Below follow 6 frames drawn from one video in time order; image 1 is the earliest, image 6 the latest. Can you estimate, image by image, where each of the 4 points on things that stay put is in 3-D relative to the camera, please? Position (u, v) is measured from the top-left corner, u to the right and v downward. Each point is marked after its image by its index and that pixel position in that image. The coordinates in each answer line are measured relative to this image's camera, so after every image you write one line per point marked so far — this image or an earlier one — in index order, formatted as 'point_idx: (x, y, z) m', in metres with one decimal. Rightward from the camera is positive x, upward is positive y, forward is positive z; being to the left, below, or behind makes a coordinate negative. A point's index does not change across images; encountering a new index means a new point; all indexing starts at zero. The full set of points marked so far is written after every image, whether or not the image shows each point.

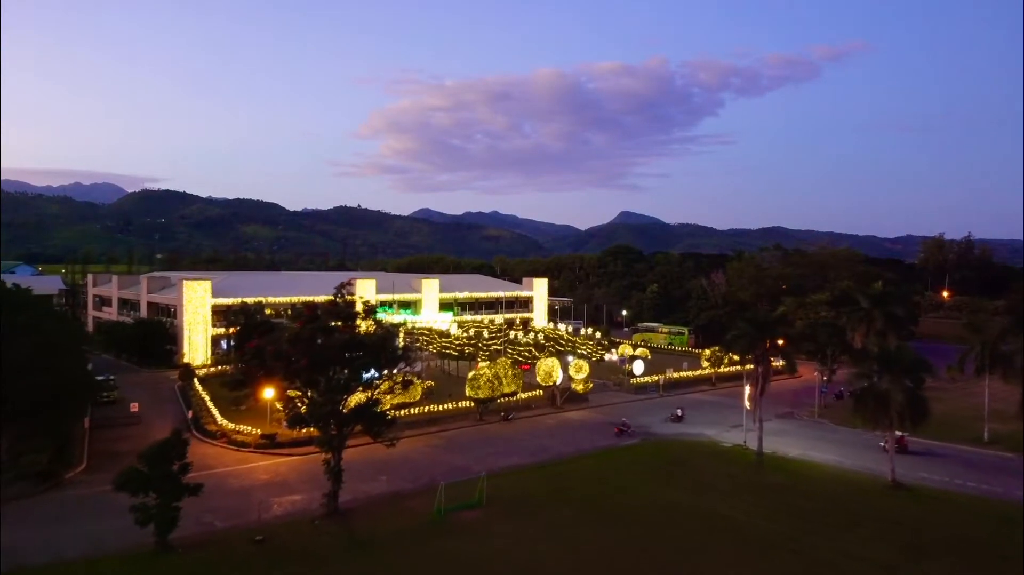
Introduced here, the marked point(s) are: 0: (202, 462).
0: (-7.1, -4.0, +15.9) m
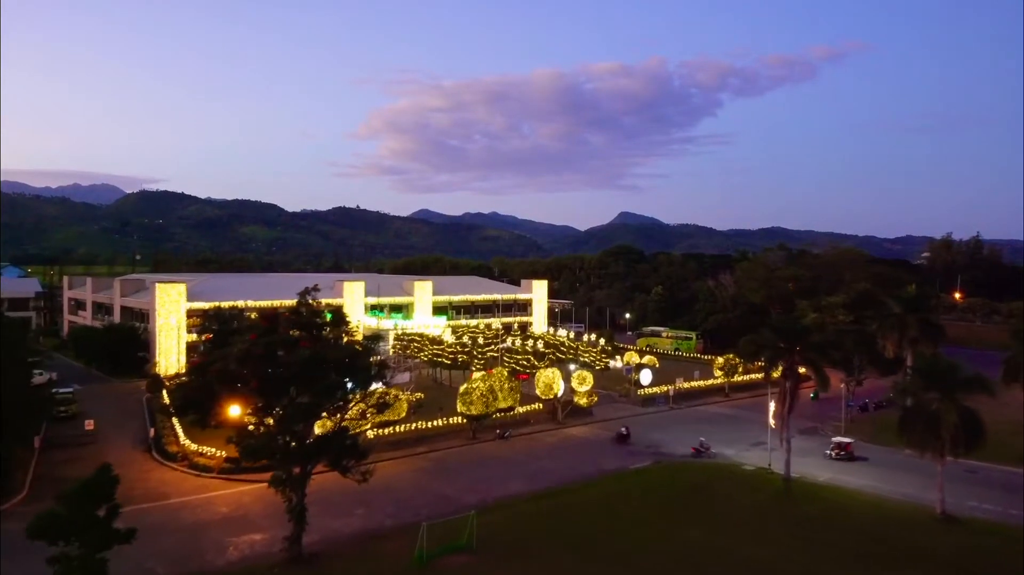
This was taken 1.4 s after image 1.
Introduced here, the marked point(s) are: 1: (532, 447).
0: (-7.2, -4.1, +14.1) m
1: (+0.6, -4.5, +19.3) m
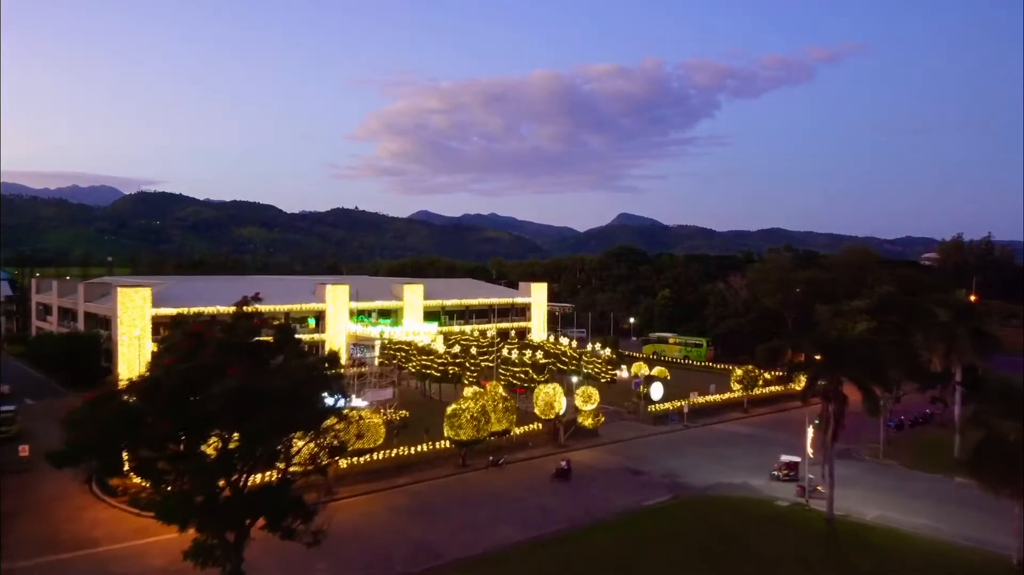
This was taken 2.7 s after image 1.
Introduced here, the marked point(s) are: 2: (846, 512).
0: (-7.3, -4.2, +11.9) m
1: (+0.5, -4.6, +17.1) m
2: (+6.6, -4.5, +13.9) m
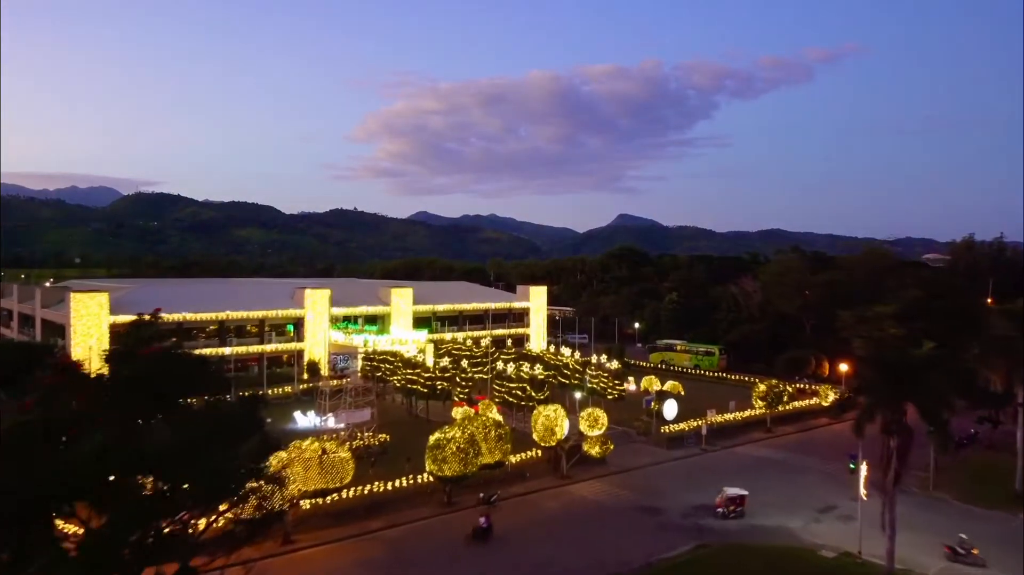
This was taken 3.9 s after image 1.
0: (-7.4, -4.4, +9.7) m
1: (+0.4, -4.8, +14.9) m
2: (+6.5, -4.6, +11.7) m
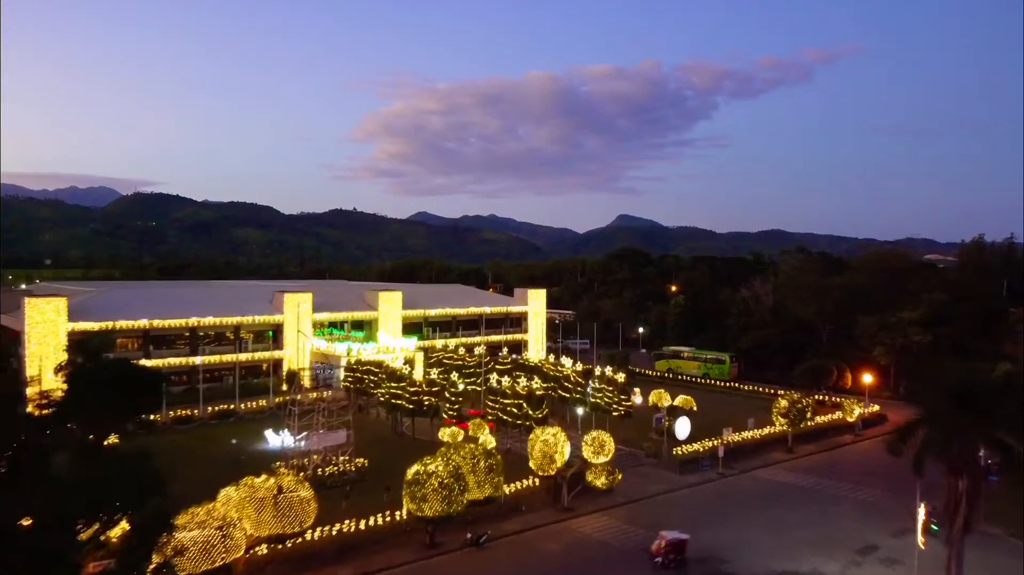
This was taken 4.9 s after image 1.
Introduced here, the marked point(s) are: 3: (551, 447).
0: (-7.5, -4.5, +8.0) m
1: (+0.2, -4.9, +13.1) m
2: (+6.4, -4.7, +10.0) m
3: (+0.9, -3.5, +16.6) m
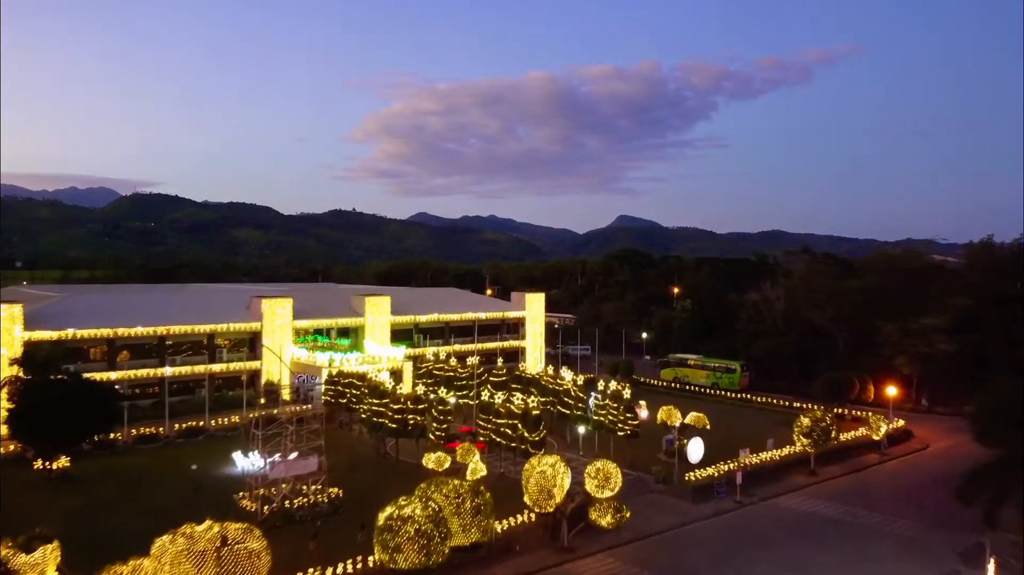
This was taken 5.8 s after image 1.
0: (-7.6, -4.6, +6.4) m
1: (+0.1, -5.0, +11.6) m
2: (+6.3, -4.8, +8.4) m
3: (+0.8, -3.7, +15.1) m
